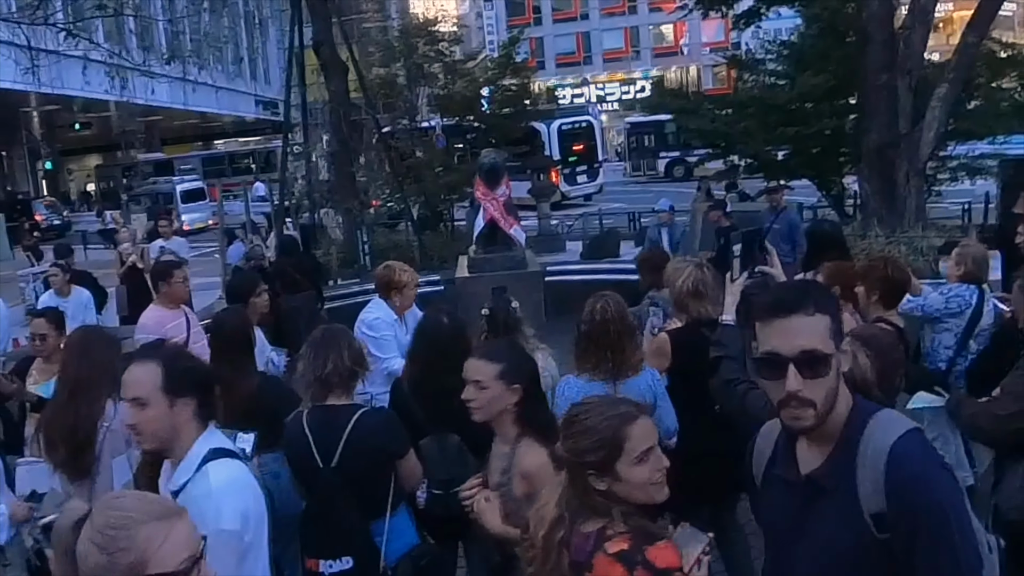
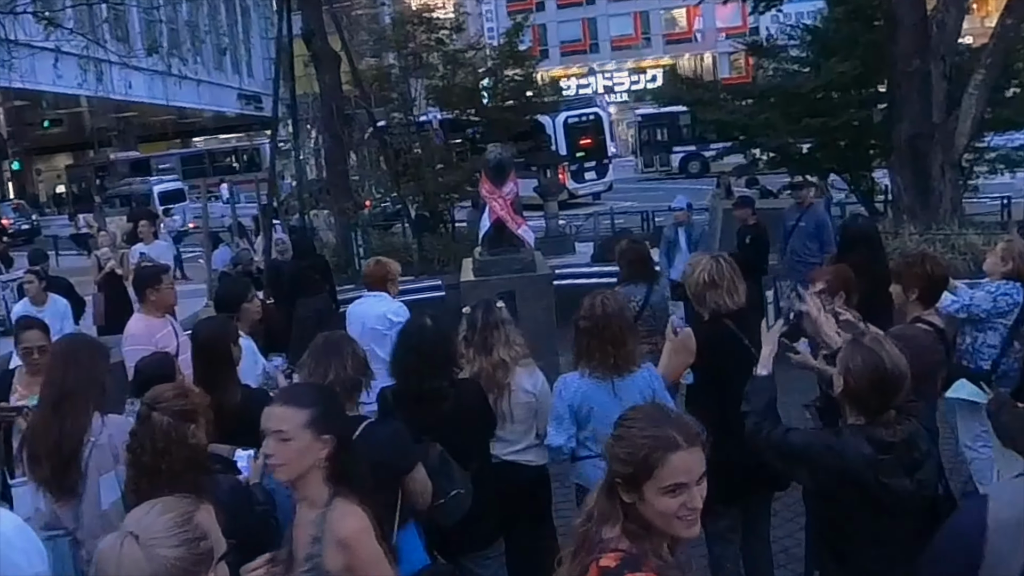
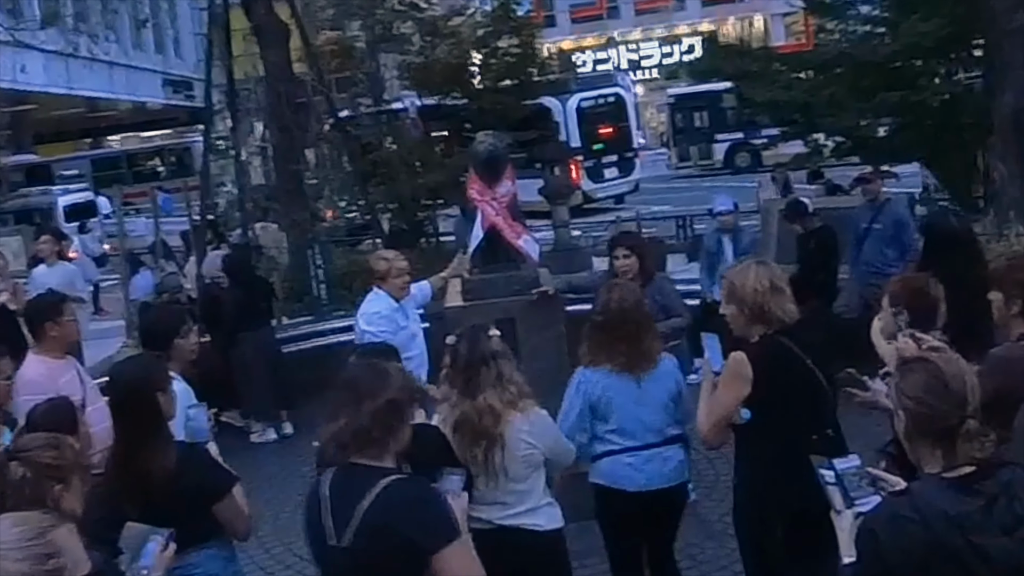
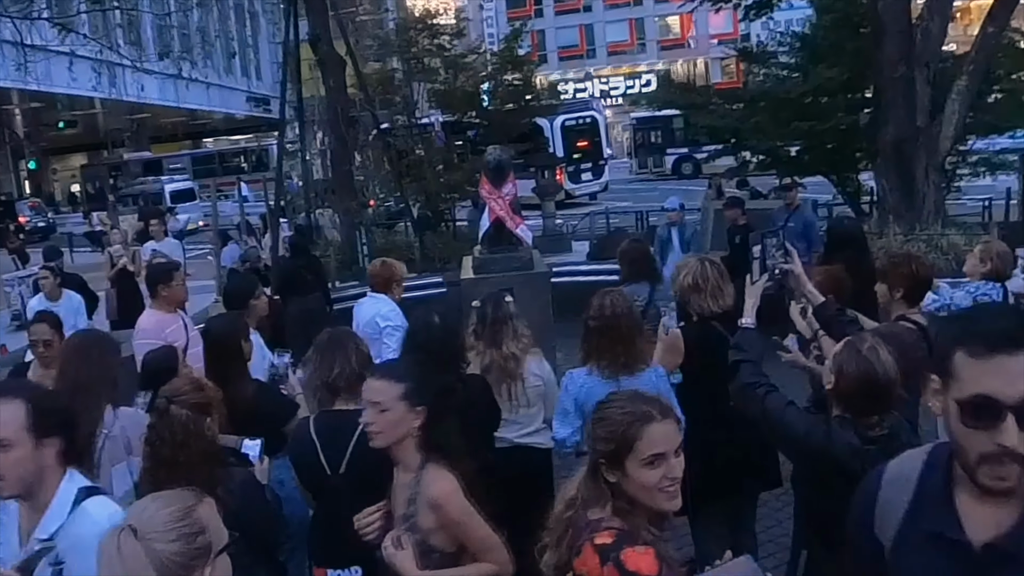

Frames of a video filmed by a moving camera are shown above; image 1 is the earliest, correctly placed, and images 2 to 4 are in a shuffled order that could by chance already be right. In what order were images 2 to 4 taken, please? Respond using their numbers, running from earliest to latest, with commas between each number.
4, 2, 3
